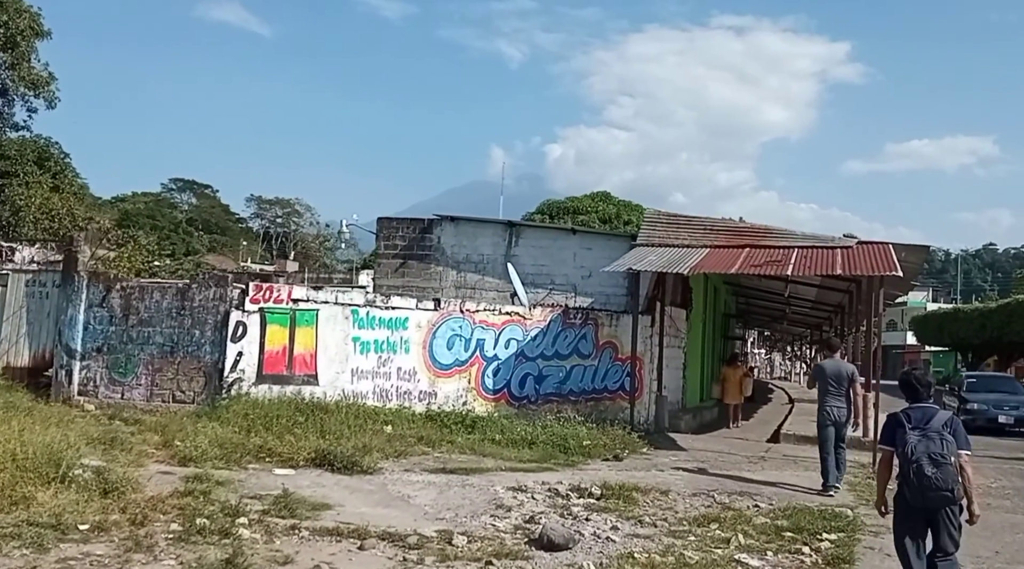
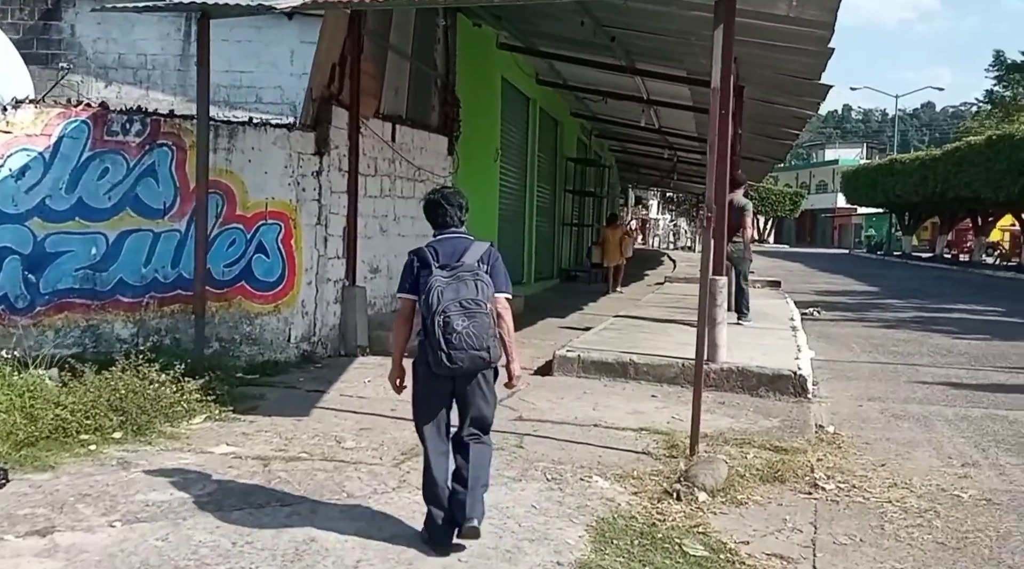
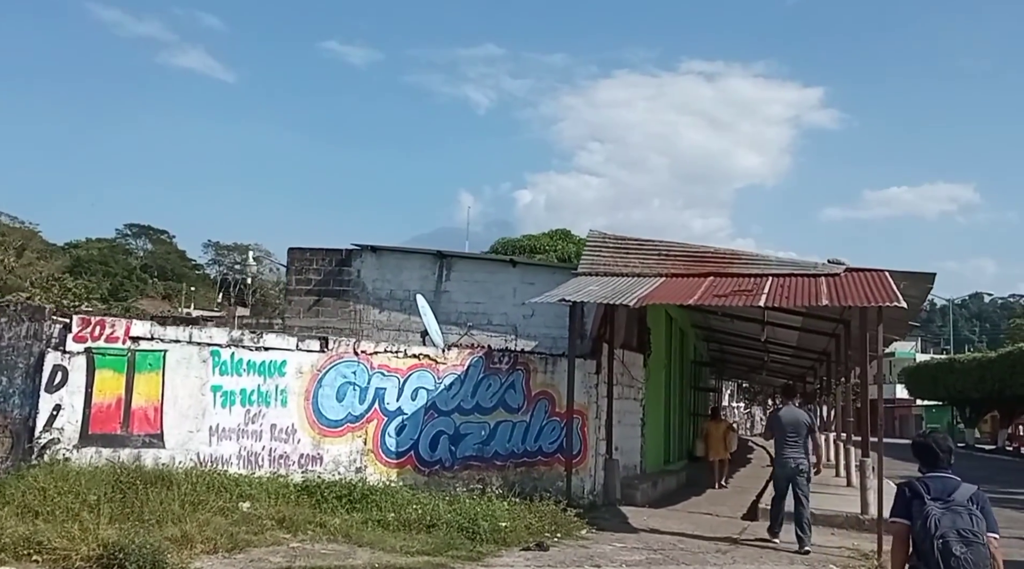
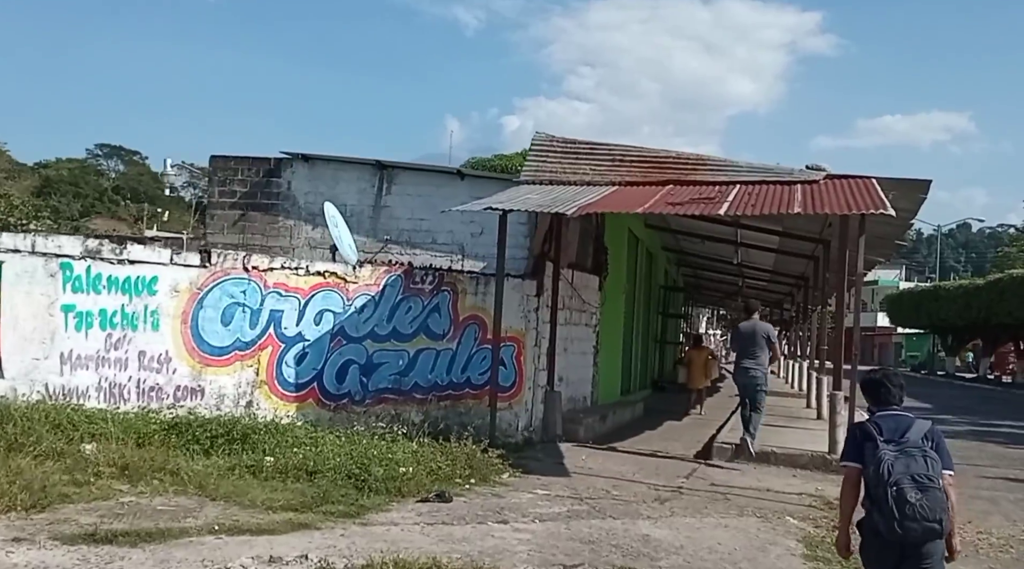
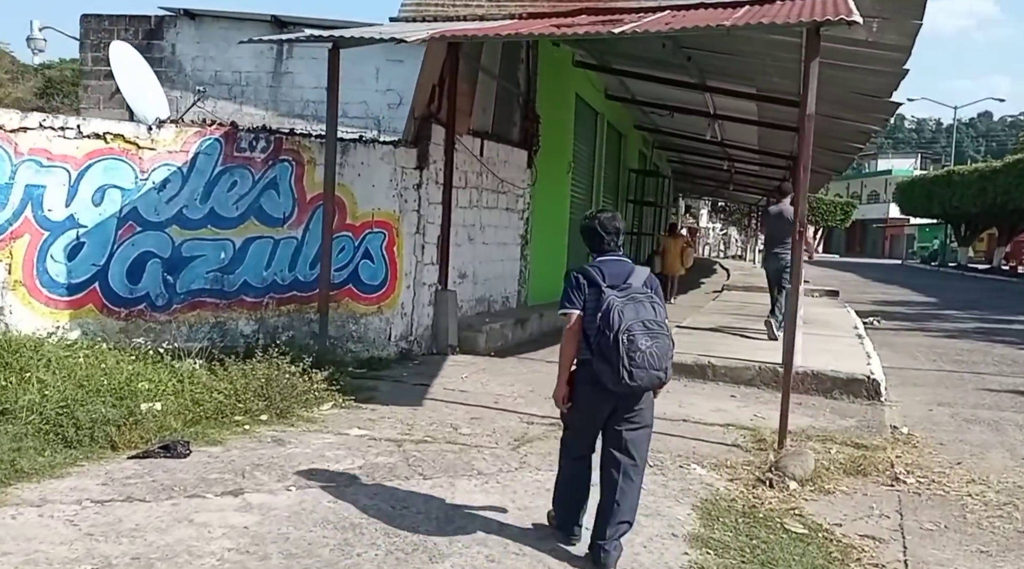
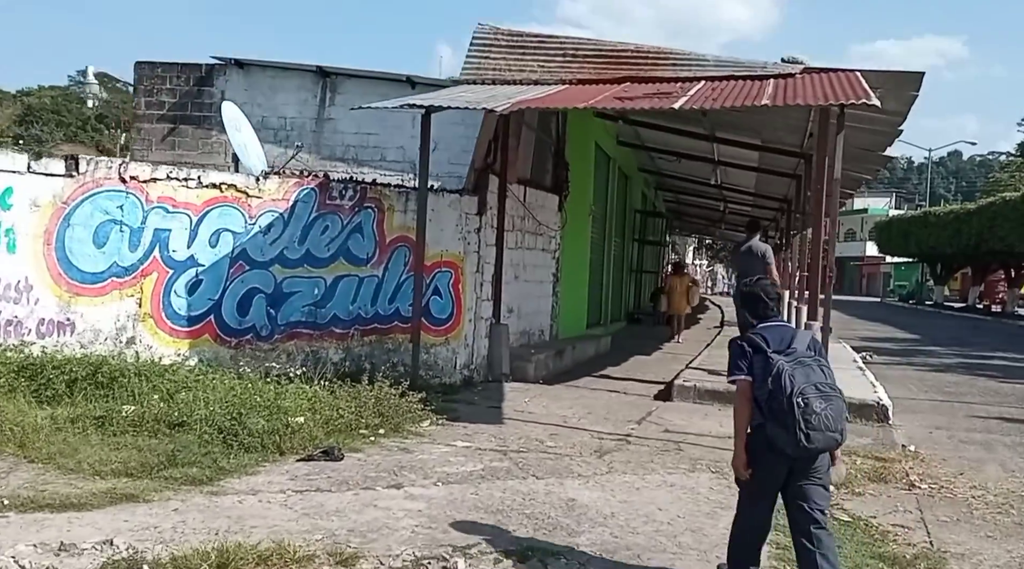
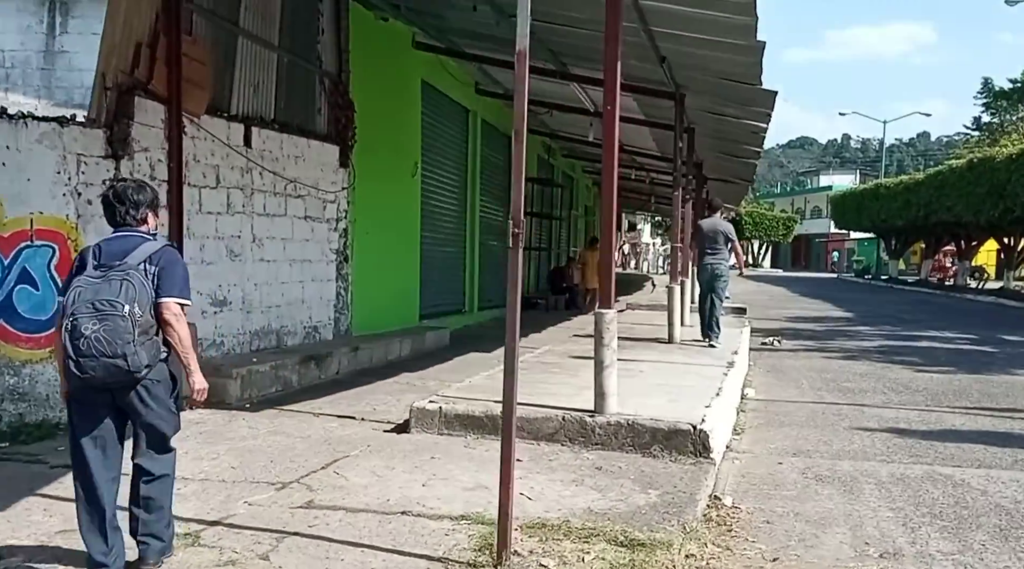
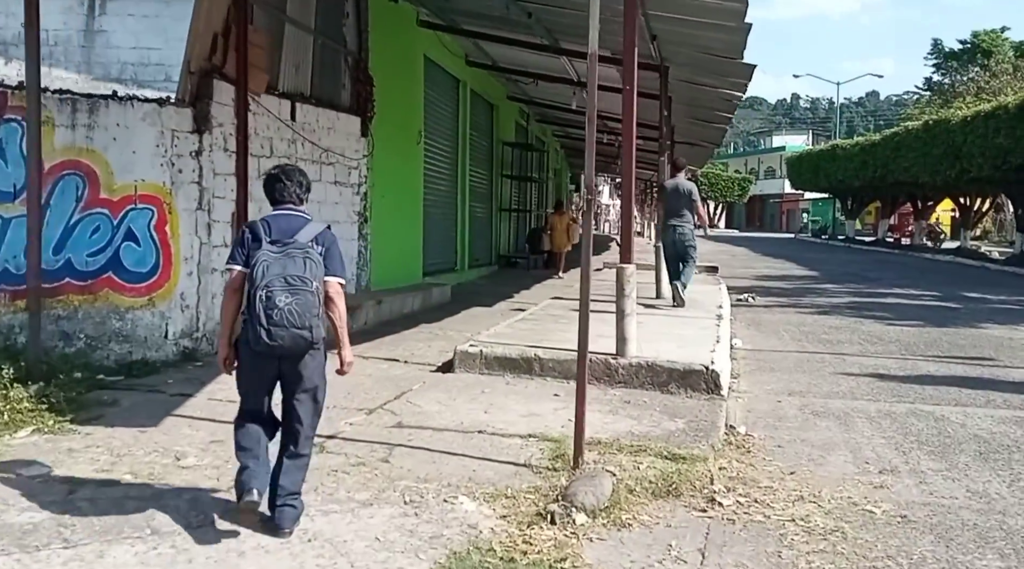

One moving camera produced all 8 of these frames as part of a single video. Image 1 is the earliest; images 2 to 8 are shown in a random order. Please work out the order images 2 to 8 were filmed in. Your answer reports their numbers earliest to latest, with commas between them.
3, 4, 6, 5, 2, 8, 7
